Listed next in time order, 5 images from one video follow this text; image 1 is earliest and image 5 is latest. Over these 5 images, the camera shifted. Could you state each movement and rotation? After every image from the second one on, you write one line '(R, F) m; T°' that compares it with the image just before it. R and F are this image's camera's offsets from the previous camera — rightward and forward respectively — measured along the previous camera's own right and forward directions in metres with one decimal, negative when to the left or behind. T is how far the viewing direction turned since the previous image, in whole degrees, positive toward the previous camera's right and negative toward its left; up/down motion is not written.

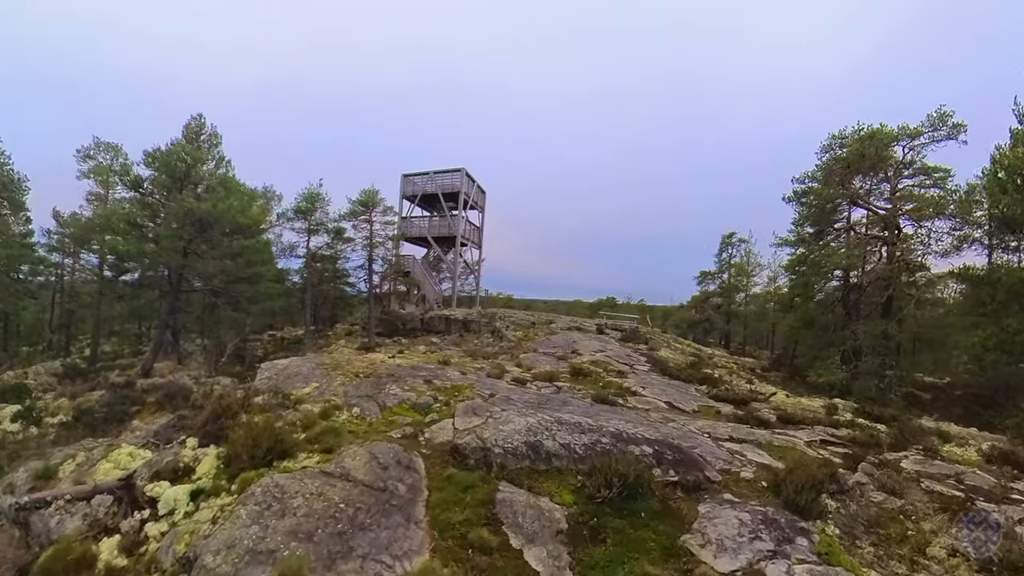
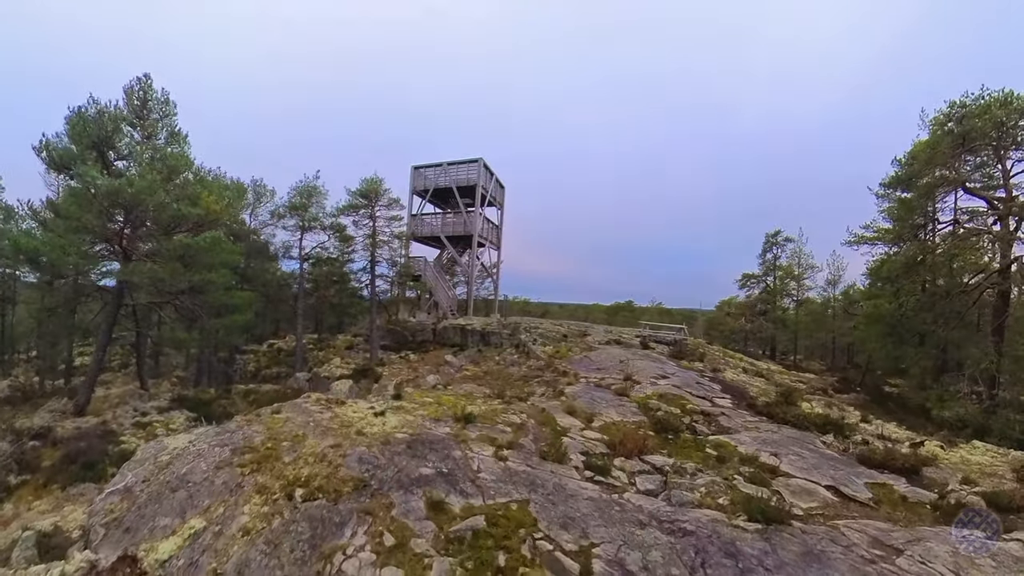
(-0.6, +3.5) m; -2°
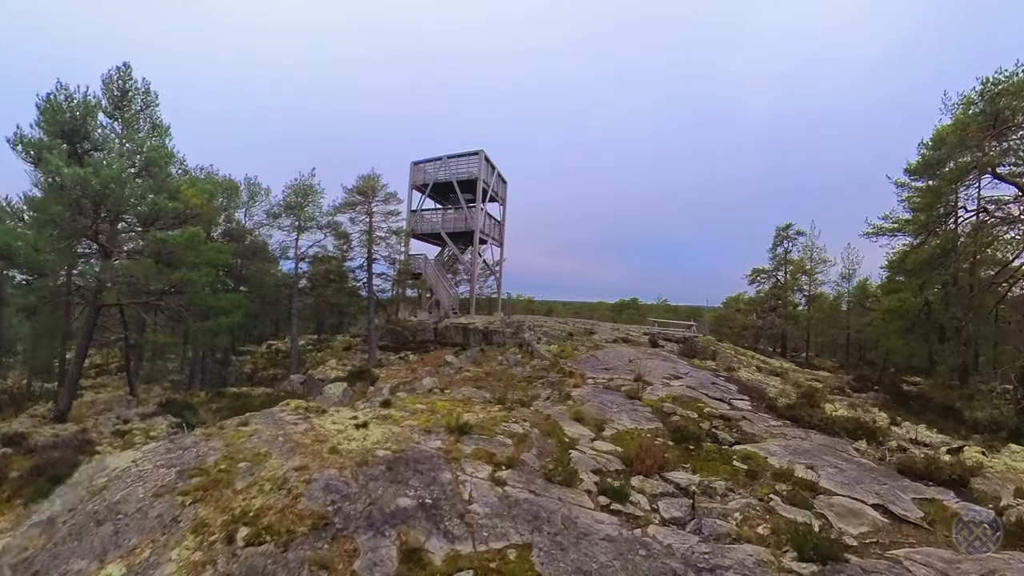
(+0.1, +0.7) m; -1°
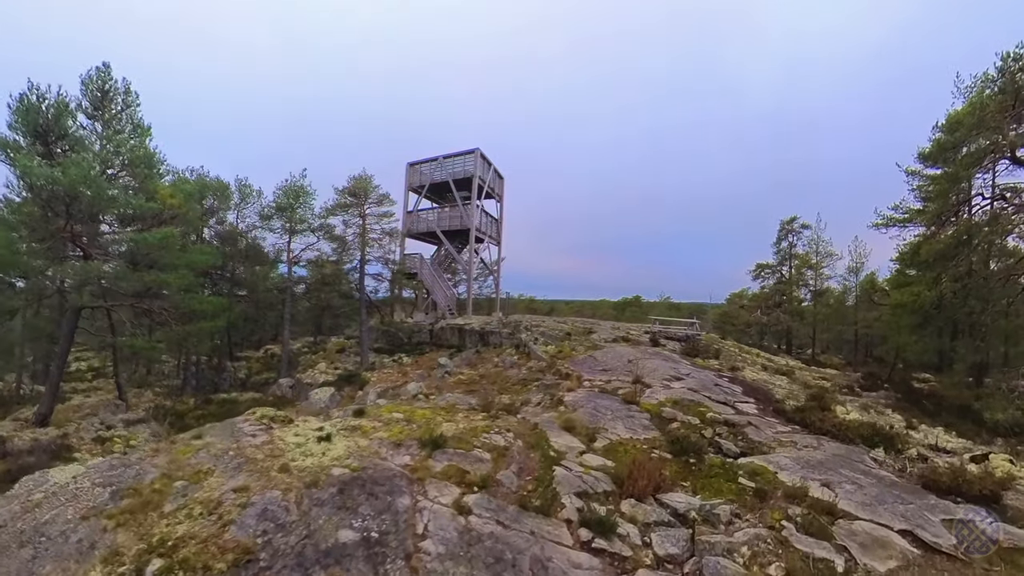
(+0.3, +0.6) m; 0°
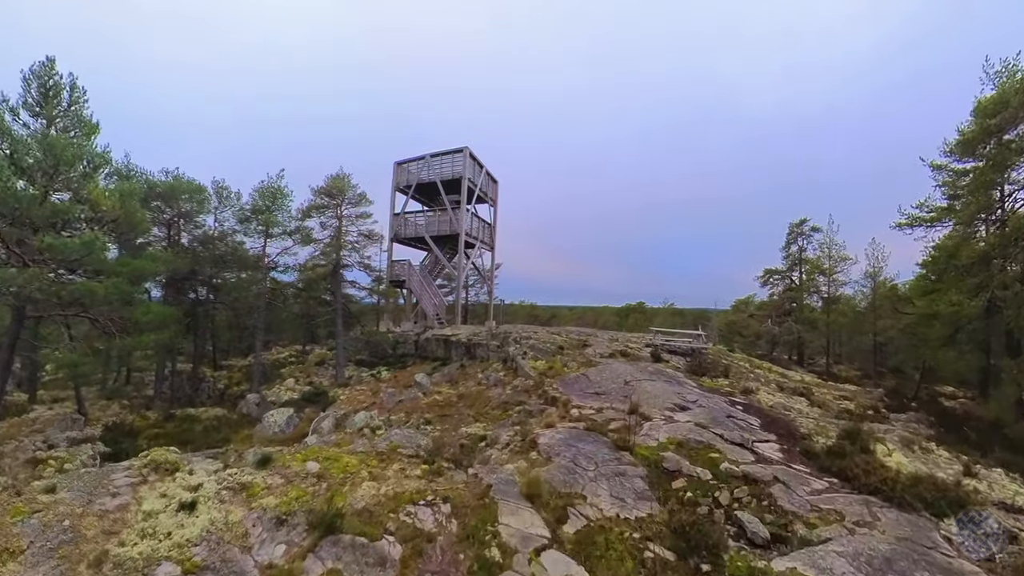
(+0.6, +1.7) m; -1°
